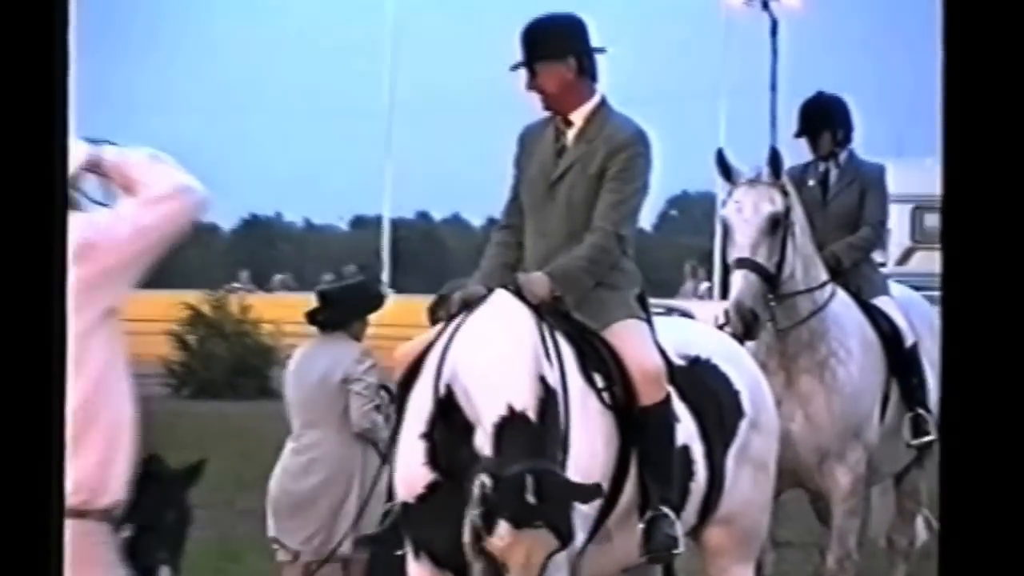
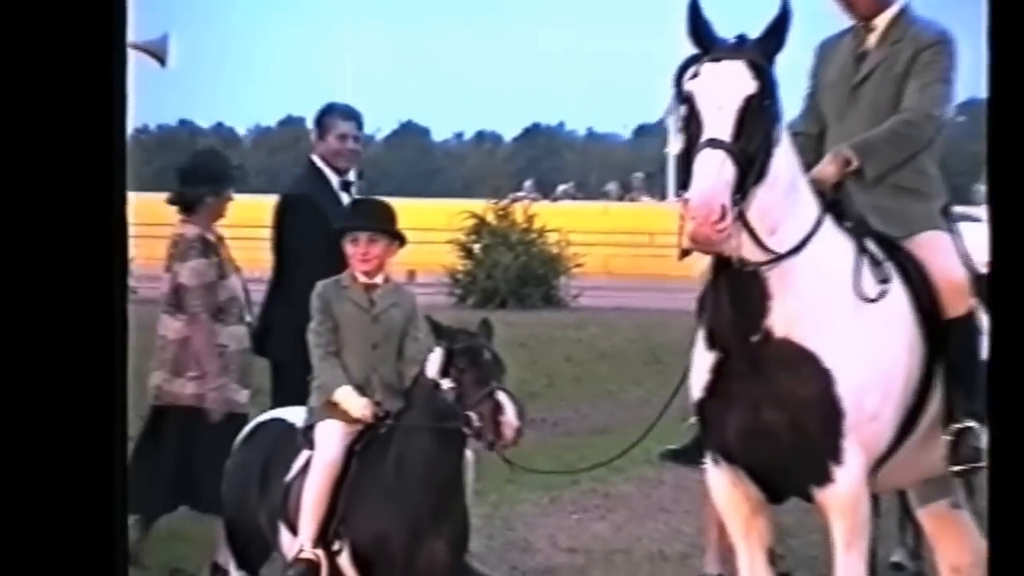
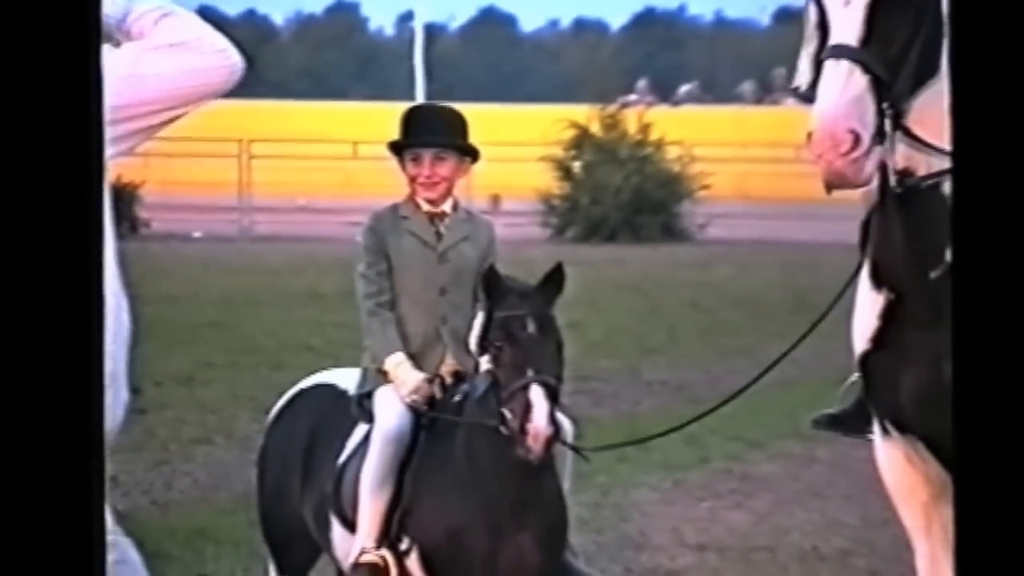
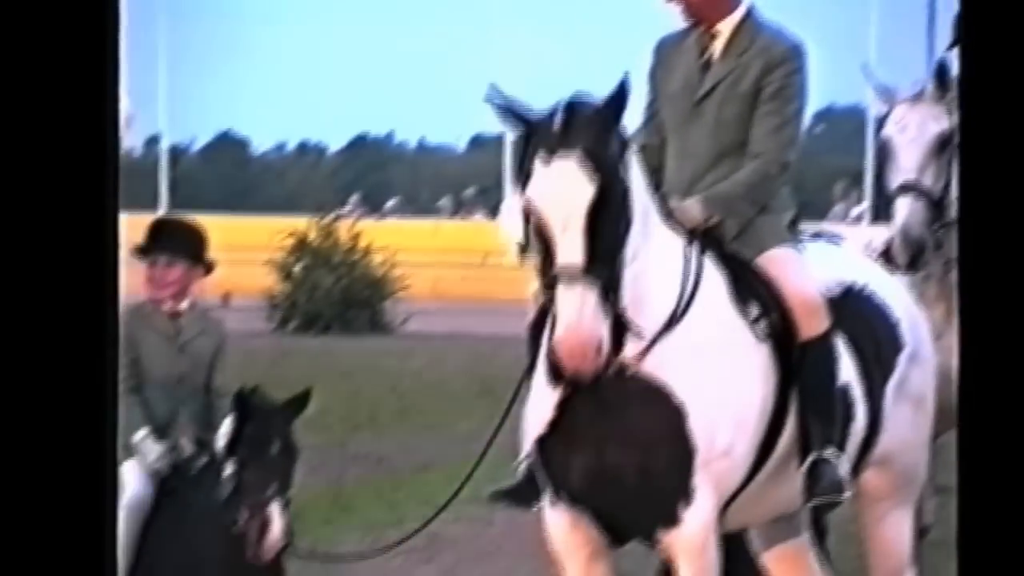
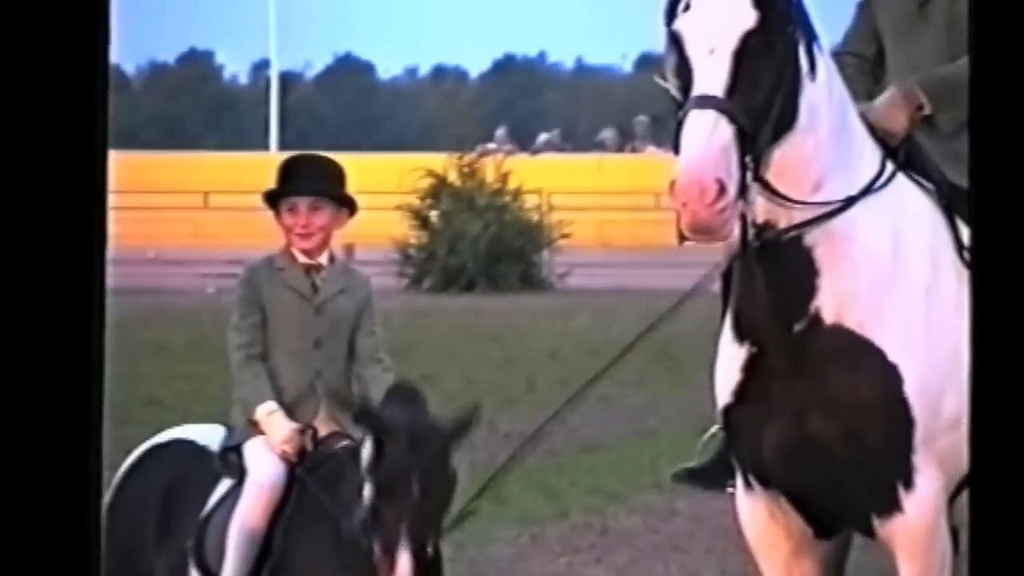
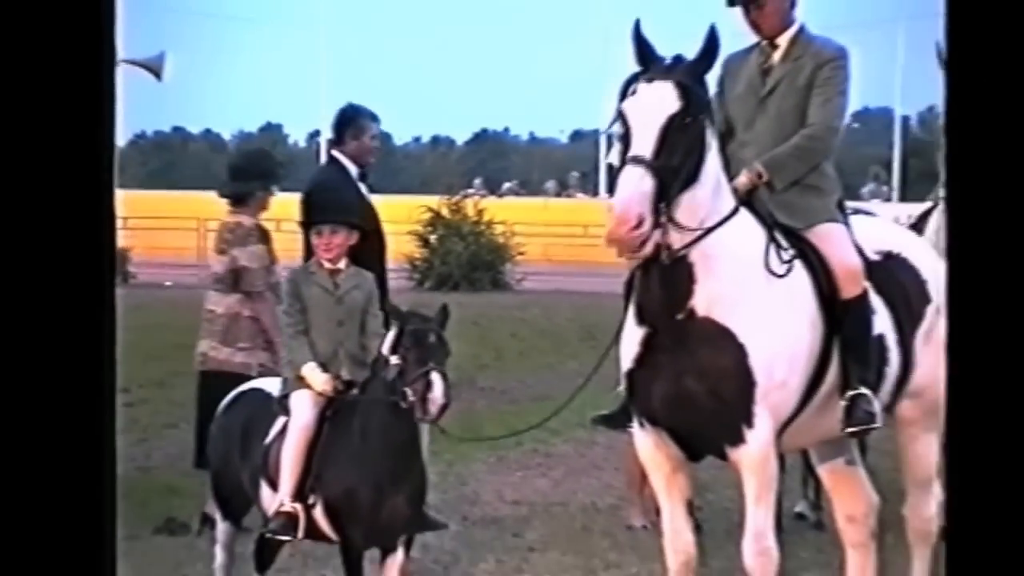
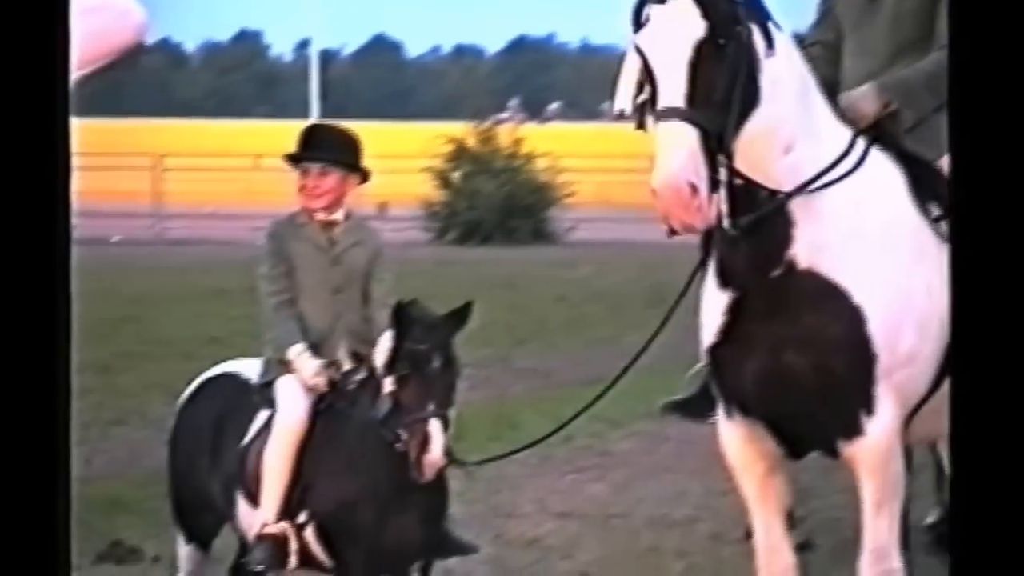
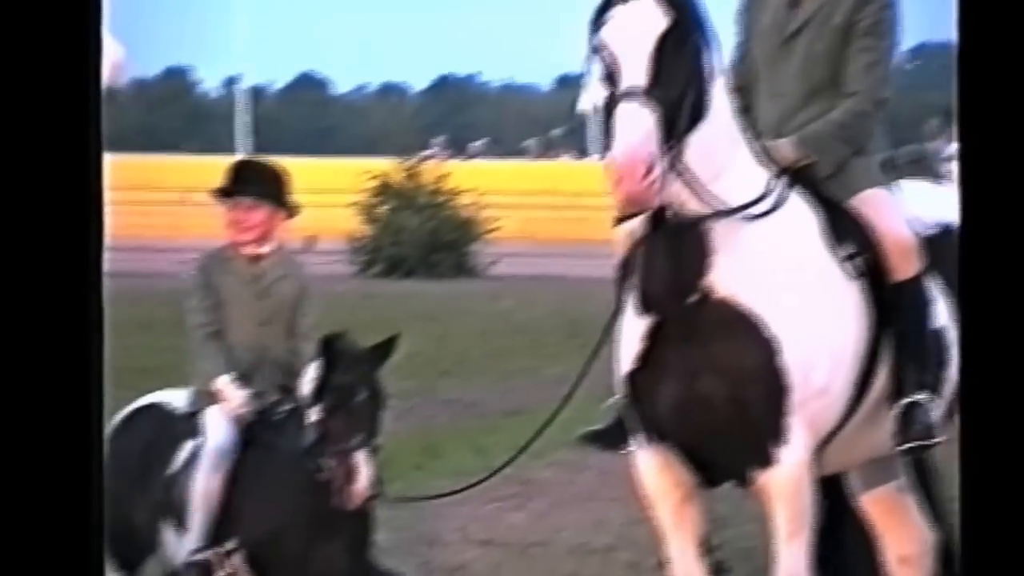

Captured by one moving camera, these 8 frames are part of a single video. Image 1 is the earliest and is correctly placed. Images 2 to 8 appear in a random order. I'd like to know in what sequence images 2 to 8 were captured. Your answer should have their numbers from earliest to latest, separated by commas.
4, 8, 7, 3, 5, 2, 6
